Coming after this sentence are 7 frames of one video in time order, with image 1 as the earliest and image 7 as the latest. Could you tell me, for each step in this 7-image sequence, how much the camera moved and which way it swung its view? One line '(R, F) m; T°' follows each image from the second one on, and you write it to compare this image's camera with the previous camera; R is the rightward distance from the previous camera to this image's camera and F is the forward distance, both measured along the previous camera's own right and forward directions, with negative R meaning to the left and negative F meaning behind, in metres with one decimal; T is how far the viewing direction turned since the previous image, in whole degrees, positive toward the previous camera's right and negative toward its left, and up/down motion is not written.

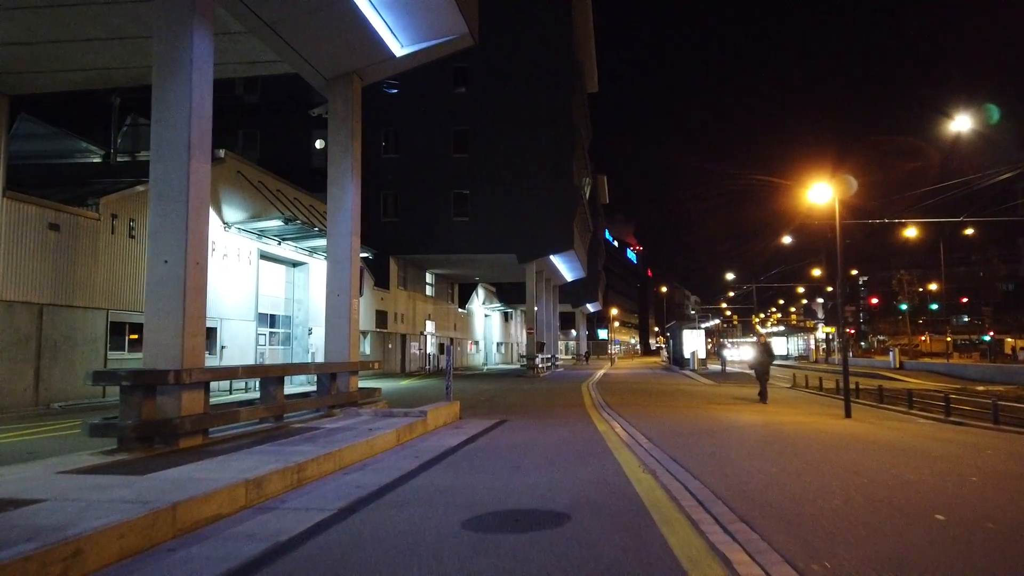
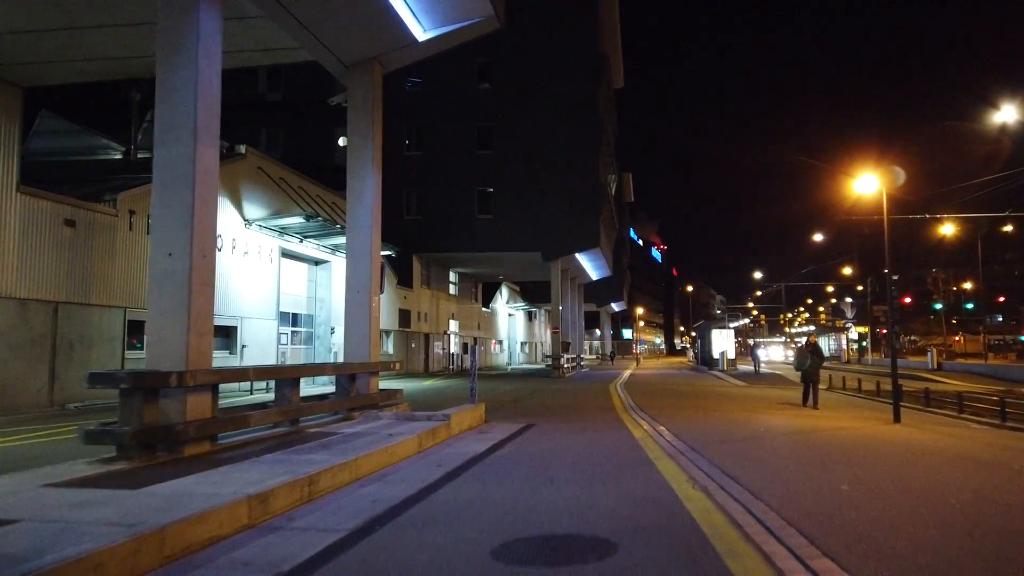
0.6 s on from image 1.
(-0.1, +0.8) m; -2°
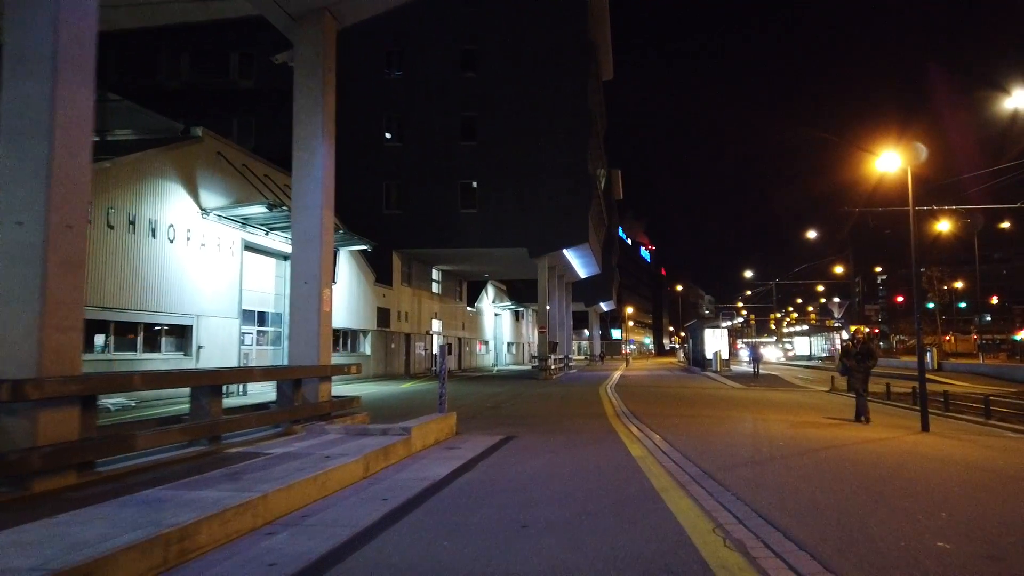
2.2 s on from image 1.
(+0.2, +2.0) m; +1°
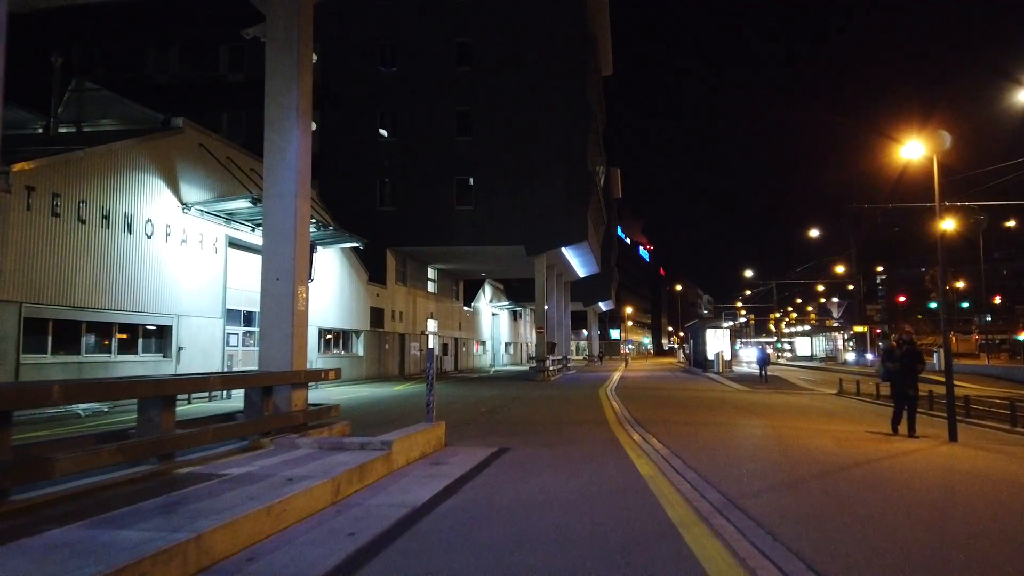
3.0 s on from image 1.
(+0.1, +1.1) m; 0°
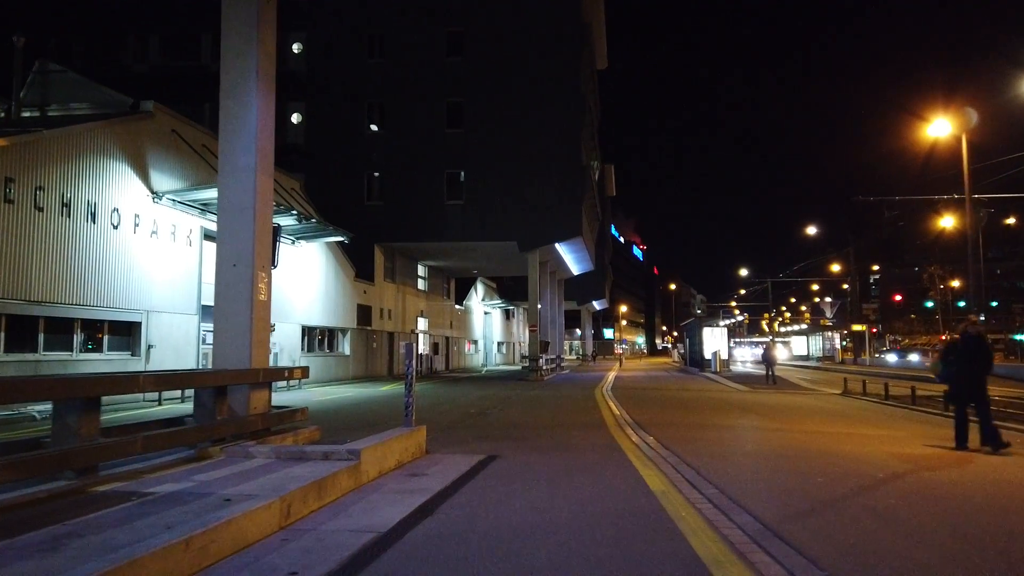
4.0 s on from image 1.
(+0.1, +1.2) m; +1°
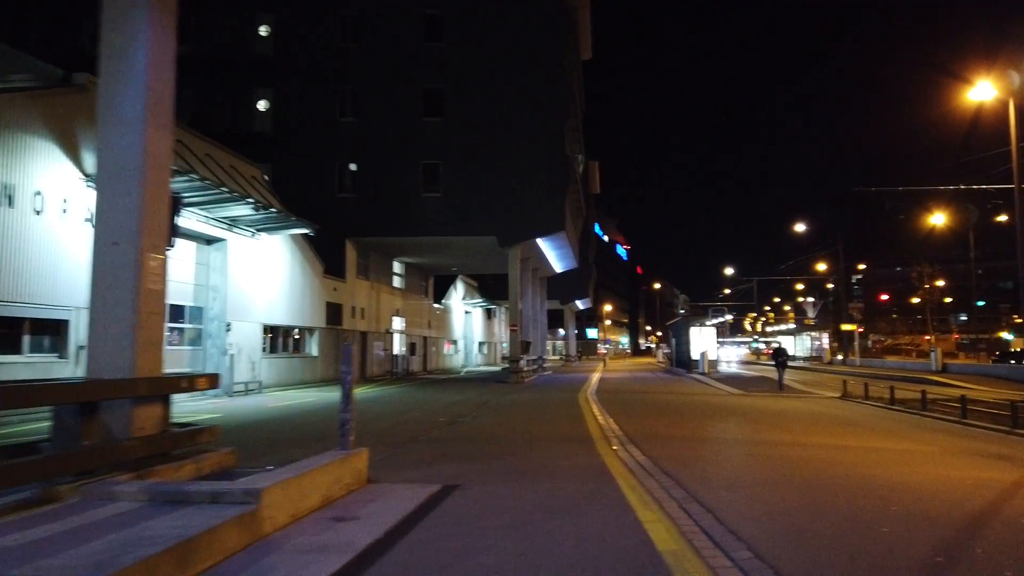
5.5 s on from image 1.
(+0.2, +2.0) m; +1°
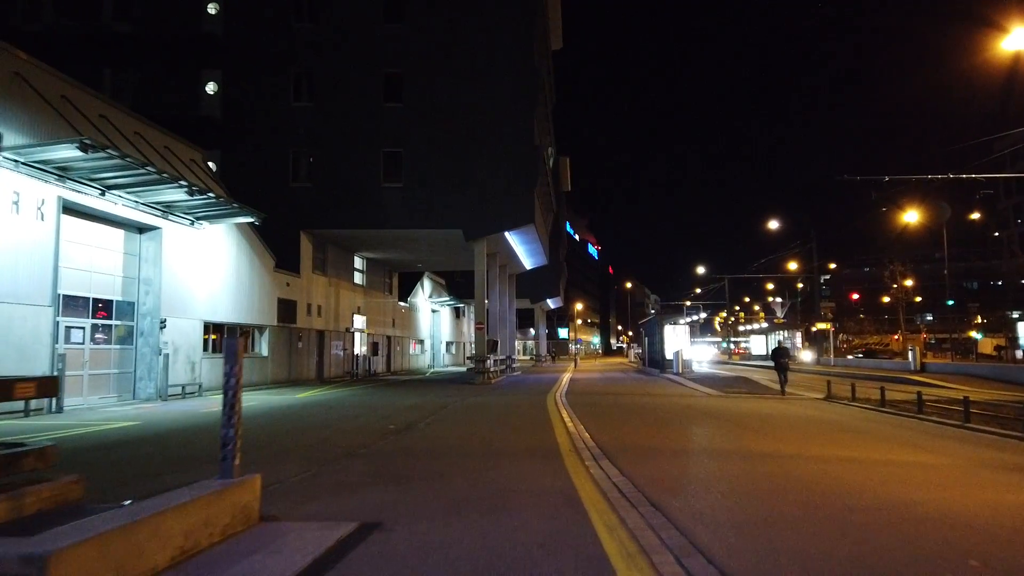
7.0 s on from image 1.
(+0.3, +1.9) m; +2°
